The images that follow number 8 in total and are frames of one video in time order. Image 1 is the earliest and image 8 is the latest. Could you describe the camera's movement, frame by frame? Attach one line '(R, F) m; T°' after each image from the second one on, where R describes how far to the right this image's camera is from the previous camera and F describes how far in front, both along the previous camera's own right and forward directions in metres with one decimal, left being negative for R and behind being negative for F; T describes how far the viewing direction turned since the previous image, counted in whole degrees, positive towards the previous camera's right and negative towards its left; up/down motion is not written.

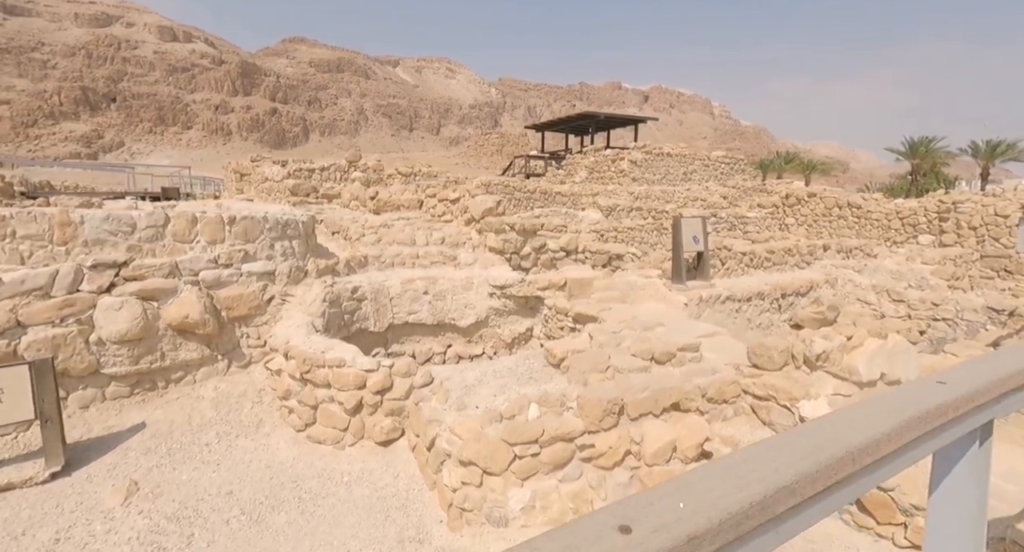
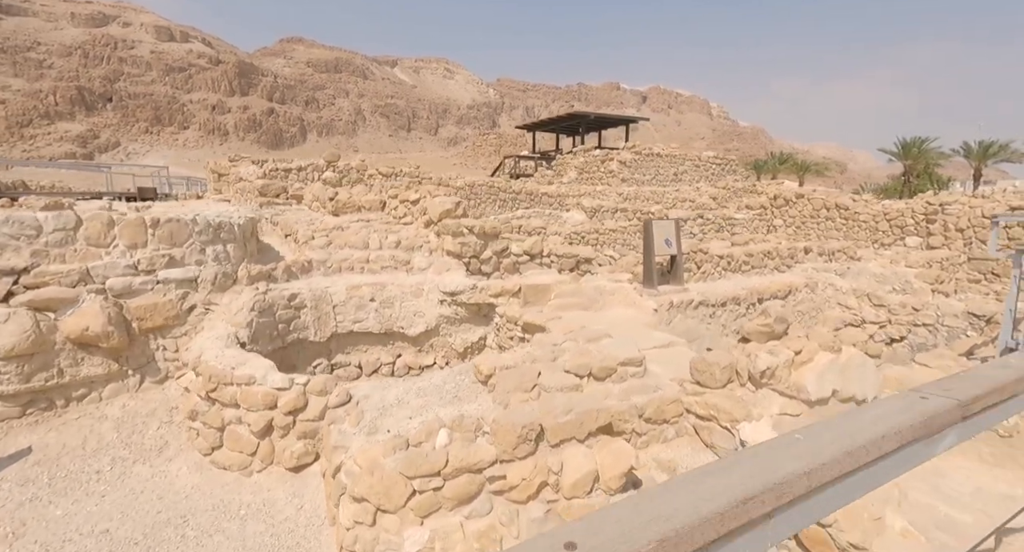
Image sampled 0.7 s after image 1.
(+0.4, +0.3) m; +1°
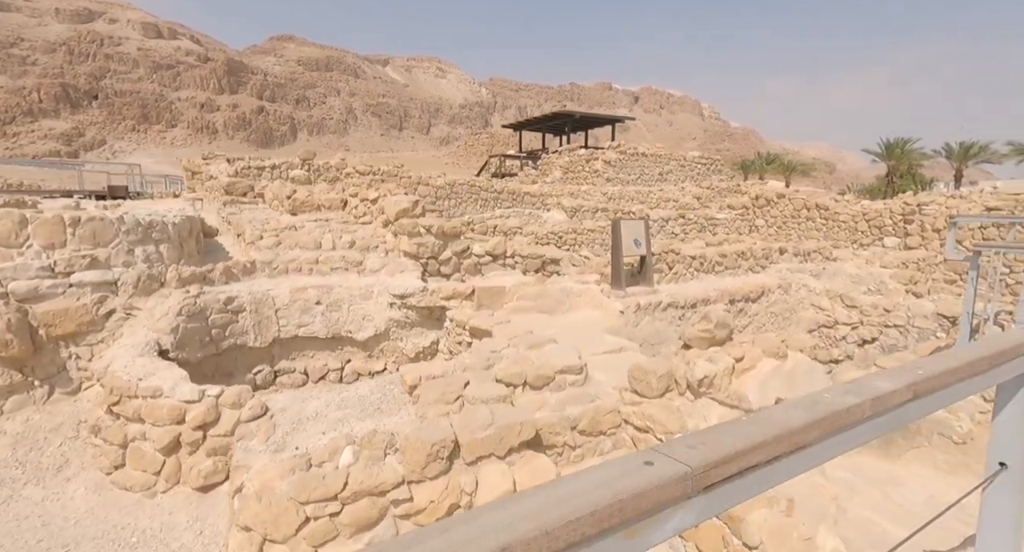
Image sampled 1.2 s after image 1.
(+0.3, +0.2) m; +1°
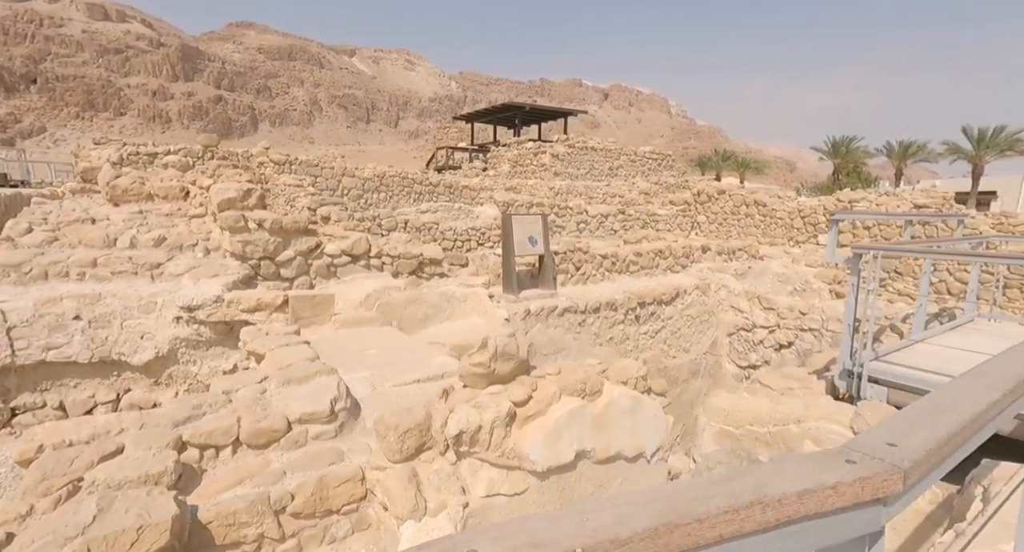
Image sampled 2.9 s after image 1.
(+1.1, +0.8) m; +4°
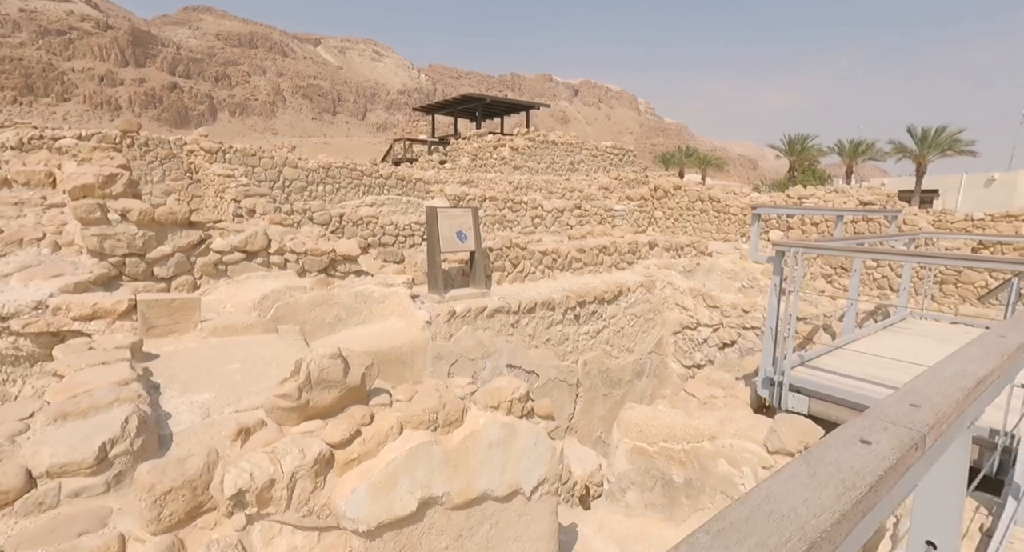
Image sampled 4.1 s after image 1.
(+0.5, +0.5) m; +4°
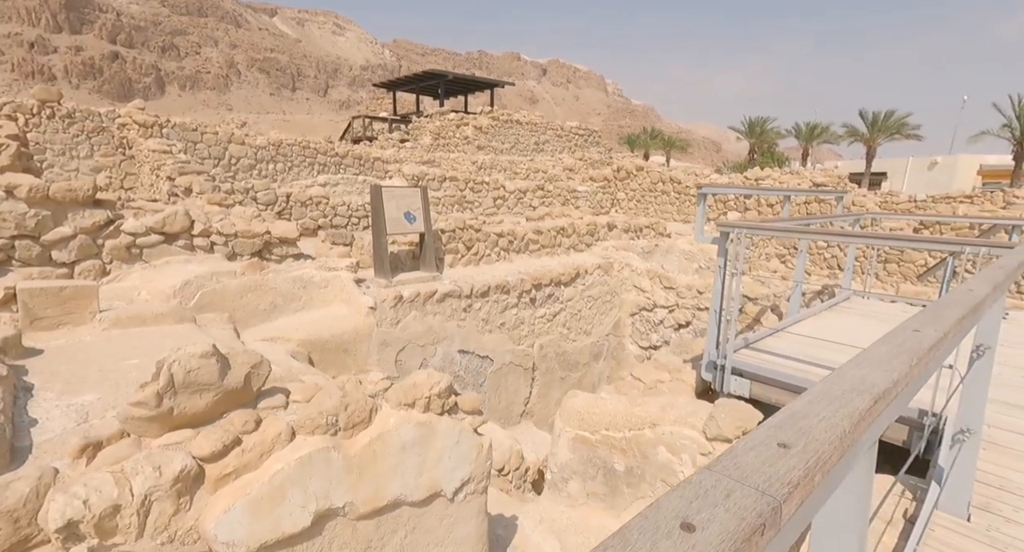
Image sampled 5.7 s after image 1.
(+0.2, +0.2) m; +3°
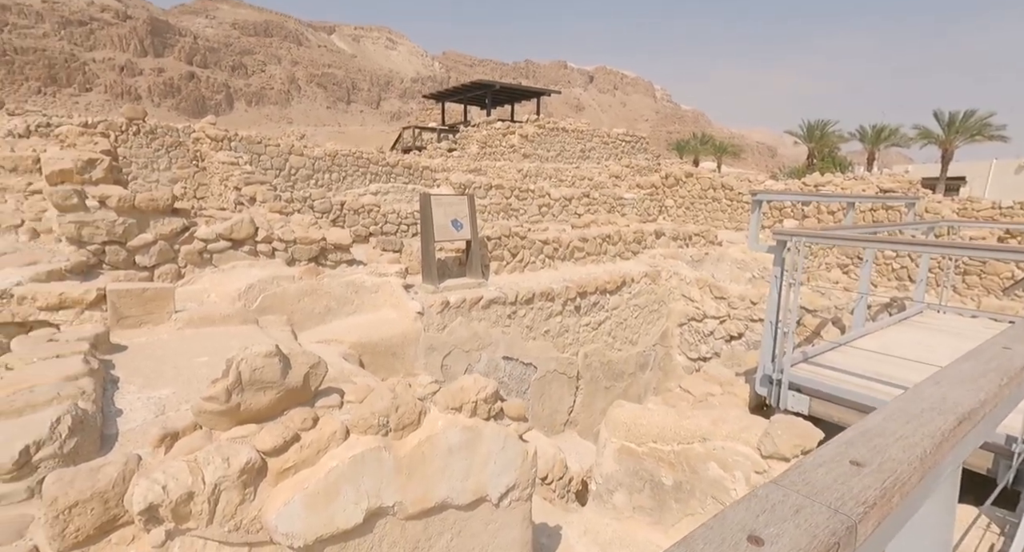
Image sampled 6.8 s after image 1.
(0.0, 0.0) m; -5°
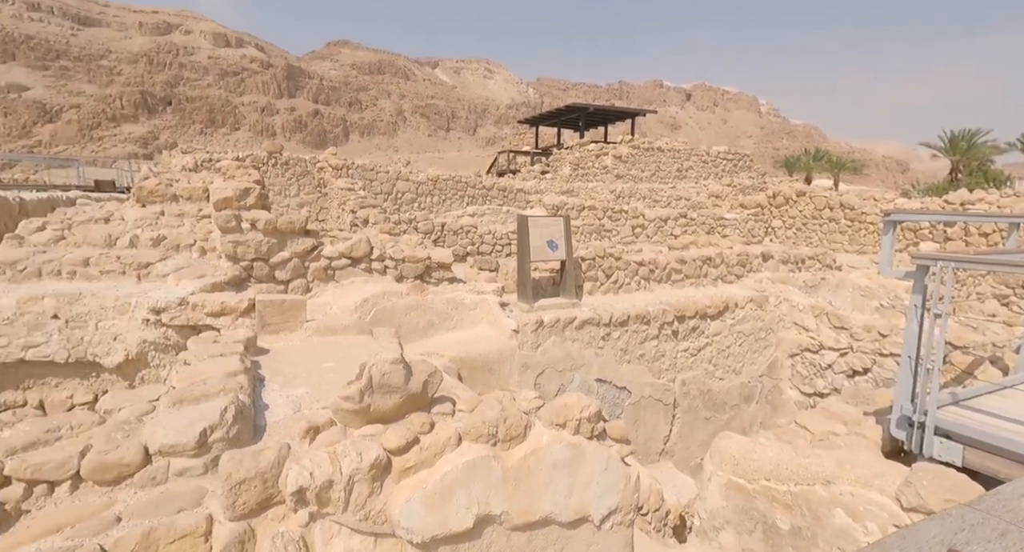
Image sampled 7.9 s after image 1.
(-0.1, -0.1) m; -9°
